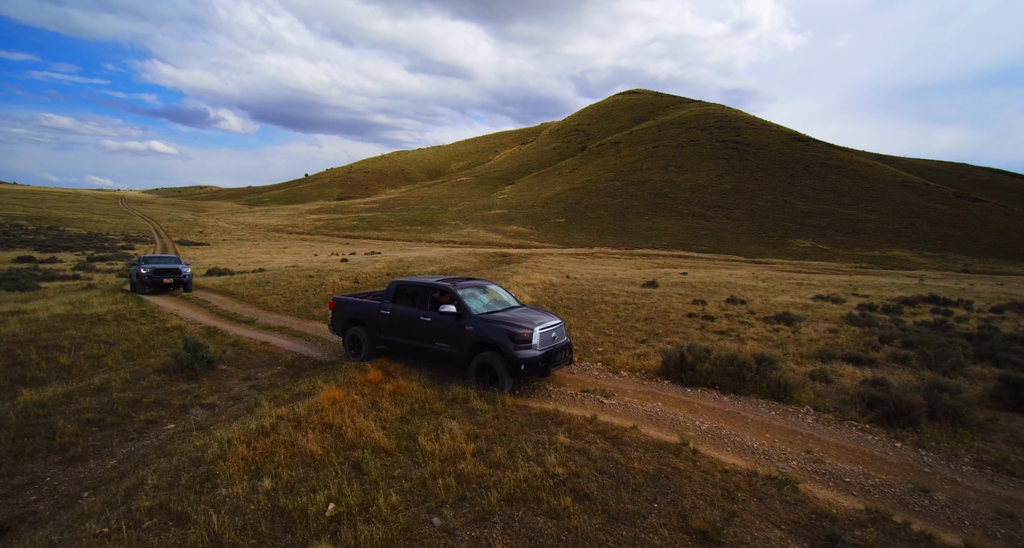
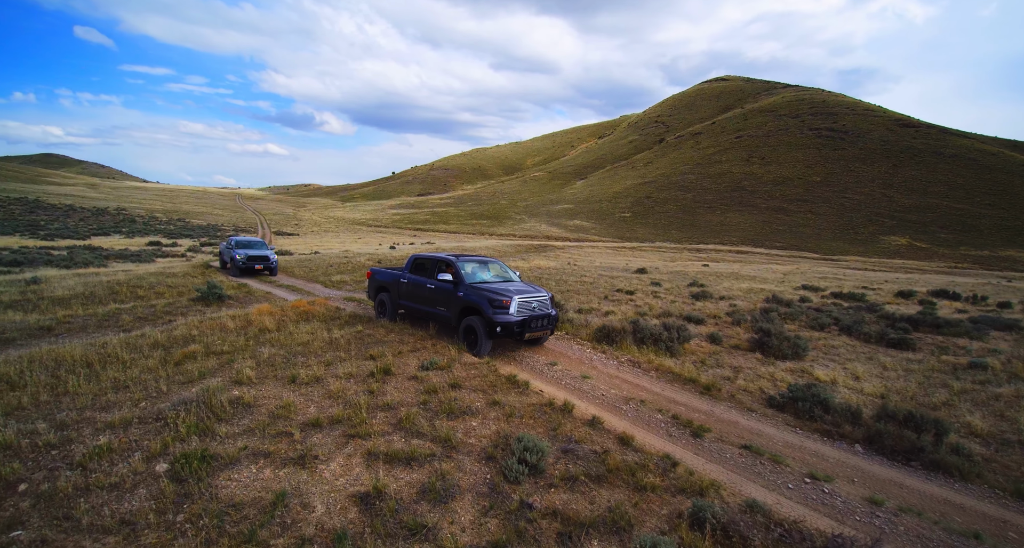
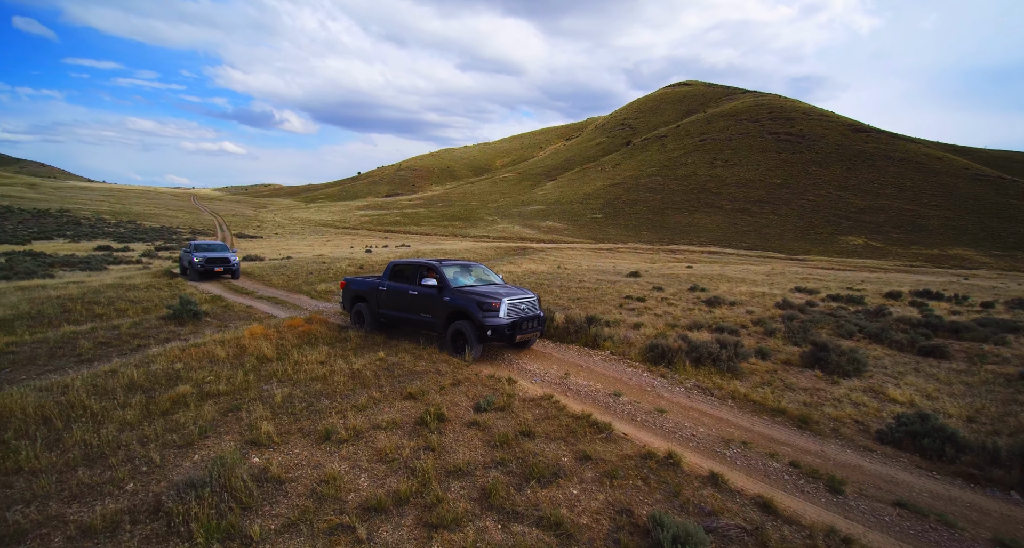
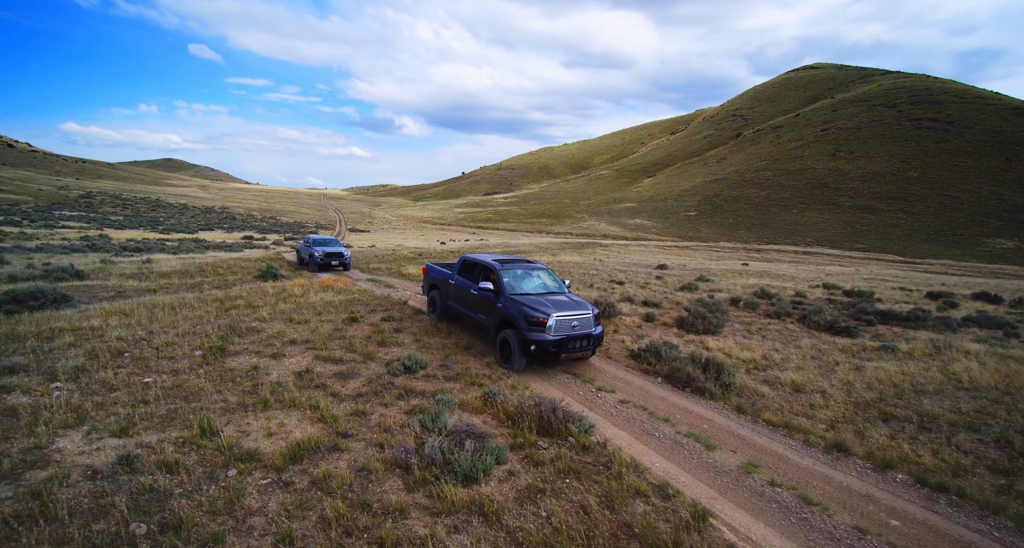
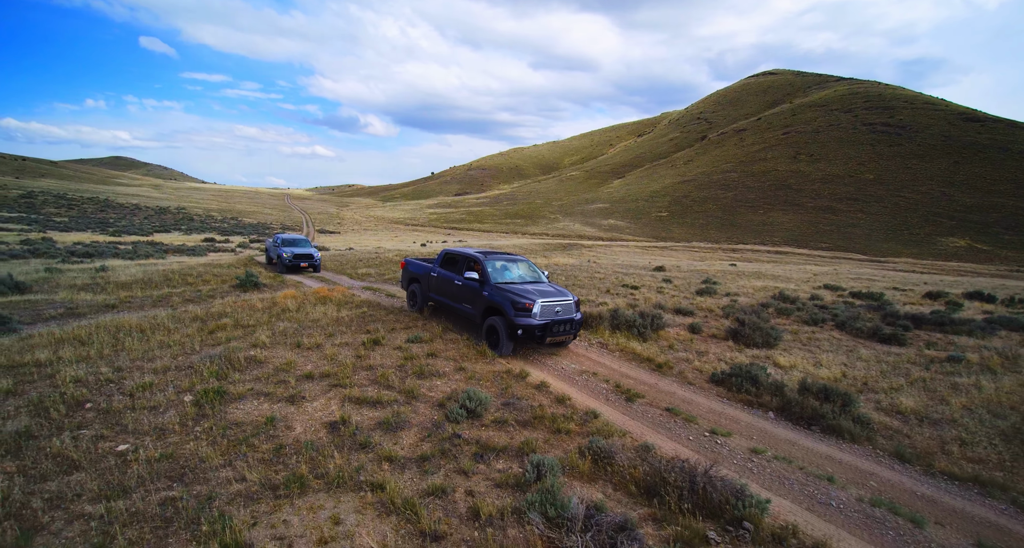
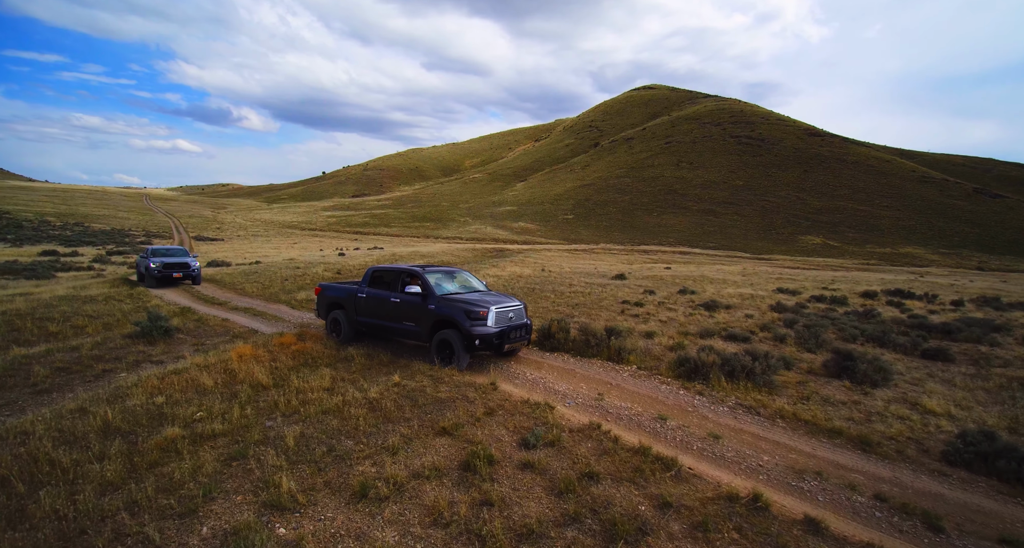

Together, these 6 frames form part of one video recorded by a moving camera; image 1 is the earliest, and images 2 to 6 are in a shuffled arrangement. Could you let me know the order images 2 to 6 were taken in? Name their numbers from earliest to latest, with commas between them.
6, 3, 2, 5, 4
